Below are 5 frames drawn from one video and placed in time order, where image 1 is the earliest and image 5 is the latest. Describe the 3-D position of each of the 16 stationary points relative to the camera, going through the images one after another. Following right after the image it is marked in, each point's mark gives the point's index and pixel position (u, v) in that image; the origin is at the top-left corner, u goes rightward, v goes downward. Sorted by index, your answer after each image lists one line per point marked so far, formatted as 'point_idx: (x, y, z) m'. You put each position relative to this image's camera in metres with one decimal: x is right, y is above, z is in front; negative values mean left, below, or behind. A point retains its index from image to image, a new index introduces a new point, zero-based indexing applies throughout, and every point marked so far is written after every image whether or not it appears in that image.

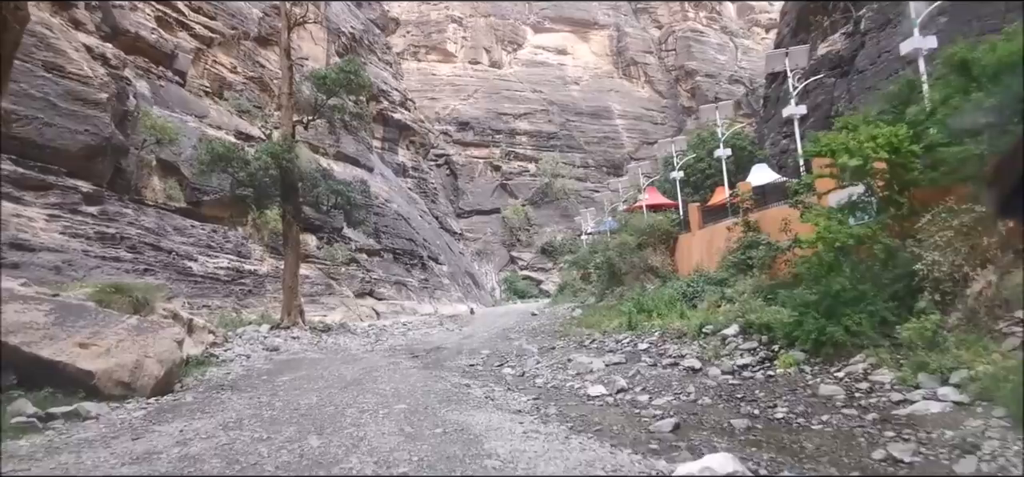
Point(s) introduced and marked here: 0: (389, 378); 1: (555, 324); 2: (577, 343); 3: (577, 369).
0: (-1.1, -1.2, +5.3) m
1: (+0.7, -1.4, +10.1) m
2: (+0.8, -1.2, +7.2) m
3: (+0.6, -1.2, +5.4) m
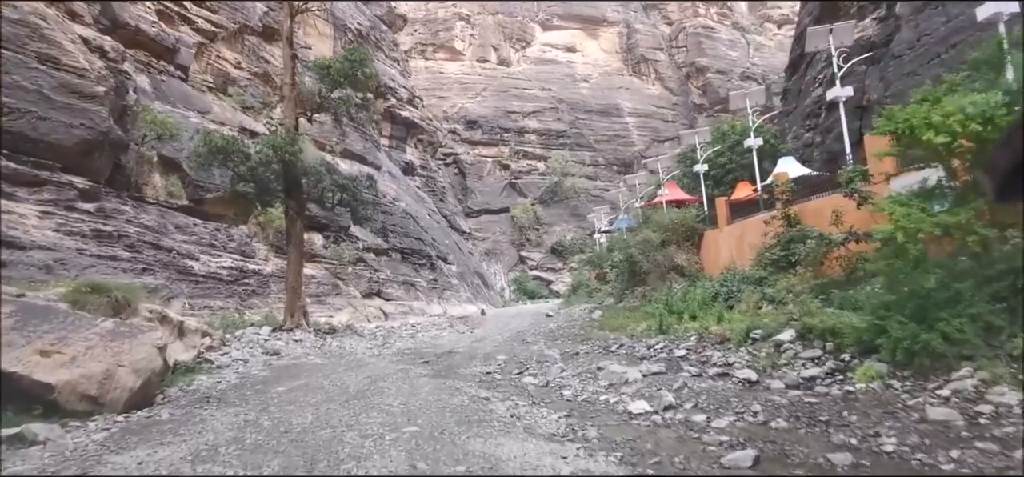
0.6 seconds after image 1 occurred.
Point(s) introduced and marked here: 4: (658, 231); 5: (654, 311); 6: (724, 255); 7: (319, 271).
0: (-0.9, -1.2, +4.7) m
1: (+1.0, -1.4, +9.5) m
2: (+1.0, -1.2, +6.5) m
3: (+0.8, -1.1, +4.8) m
4: (+2.5, +0.1, +10.6) m
5: (+1.8, -0.9, +7.8) m
6: (+3.4, -0.3, +9.8) m
7: (-6.0, -1.0, +18.9) m
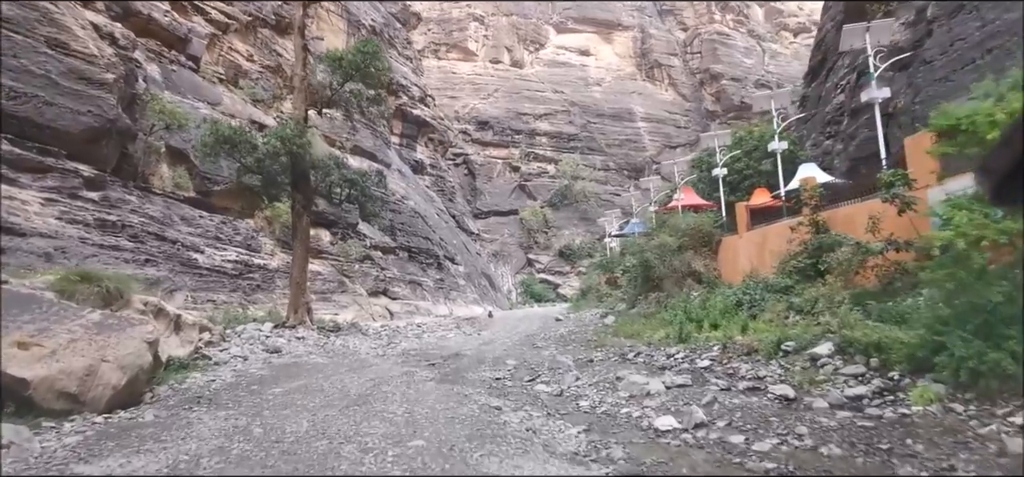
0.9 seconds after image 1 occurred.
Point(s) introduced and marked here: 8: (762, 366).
0: (-0.8, -1.1, +4.4) m
1: (+1.1, -1.4, +9.1) m
2: (+1.1, -1.2, +6.2) m
3: (+0.9, -1.1, +4.4) m
4: (+2.7, +0.1, +10.2) m
5: (+2.0, -1.0, +7.5) m
6: (+3.6, -0.4, +9.4) m
7: (-5.7, -0.9, +18.6) m
8: (+2.0, -1.0, +4.8) m
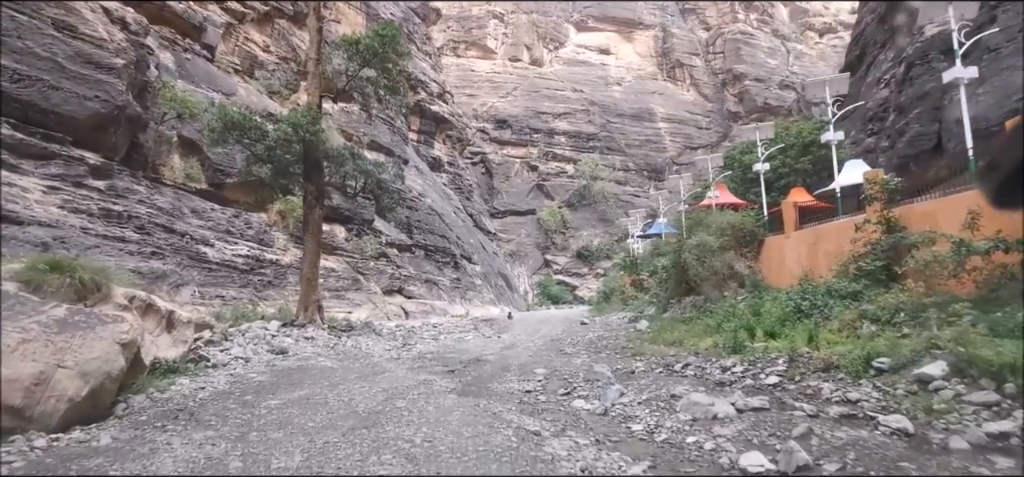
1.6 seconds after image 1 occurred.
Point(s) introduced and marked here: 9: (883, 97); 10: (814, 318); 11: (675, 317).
0: (-0.6, -1.1, +3.7) m
1: (+1.5, -1.4, +8.4) m
2: (+1.4, -1.2, +5.5) m
3: (+1.1, -1.1, +3.7) m
4: (+3.1, +0.1, +9.4) m
5: (+2.3, -1.0, +6.7) m
6: (+3.9, -0.4, +8.6) m
7: (-5.1, -0.8, +18.0) m
8: (+2.2, -1.0, +4.1) m
9: (+9.0, +3.4, +14.8) m
10: (+2.9, -0.8, +6.0) m
11: (+2.3, -1.1, +8.8) m
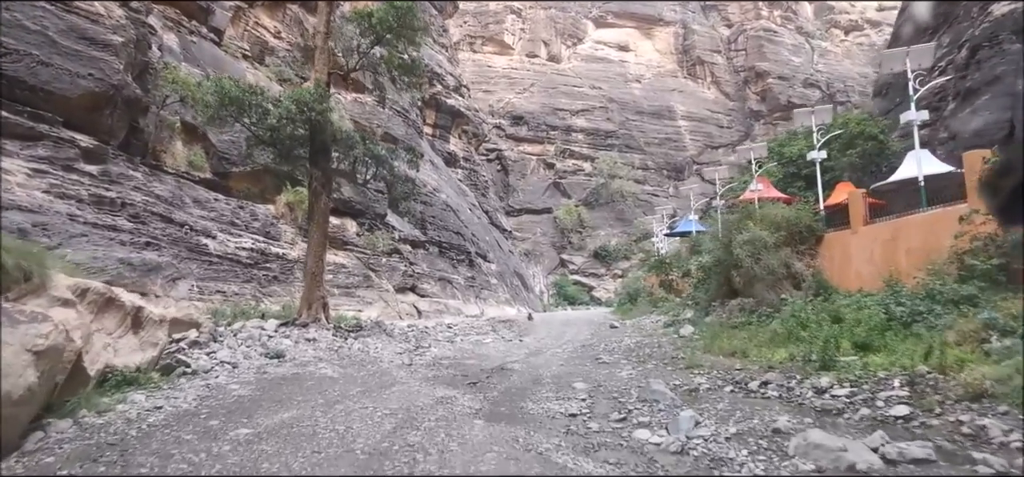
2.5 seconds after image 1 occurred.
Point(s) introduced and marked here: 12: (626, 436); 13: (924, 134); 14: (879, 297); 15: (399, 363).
0: (-0.3, -0.9, +2.7) m
1: (+1.8, -1.3, +7.4) m
2: (+1.6, -1.1, +4.4) m
3: (+1.3, -1.0, +2.7) m
4: (+3.5, +0.1, +8.3) m
5: (+2.6, -0.9, +5.7) m
6: (+4.3, -0.3, +7.5) m
7: (-4.6, -0.6, +17.1) m
8: (+2.5, -0.9, +3.0) m
9: (+9.6, +3.4, +13.6) m
10: (+3.2, -0.7, +4.9) m
11: (+2.7, -1.1, +7.7) m
12: (+0.6, -1.1, +3.4) m
13: (+9.2, +2.3, +13.6) m
14: (+3.5, -0.6, +5.9) m
15: (-1.3, -1.4, +6.8) m
